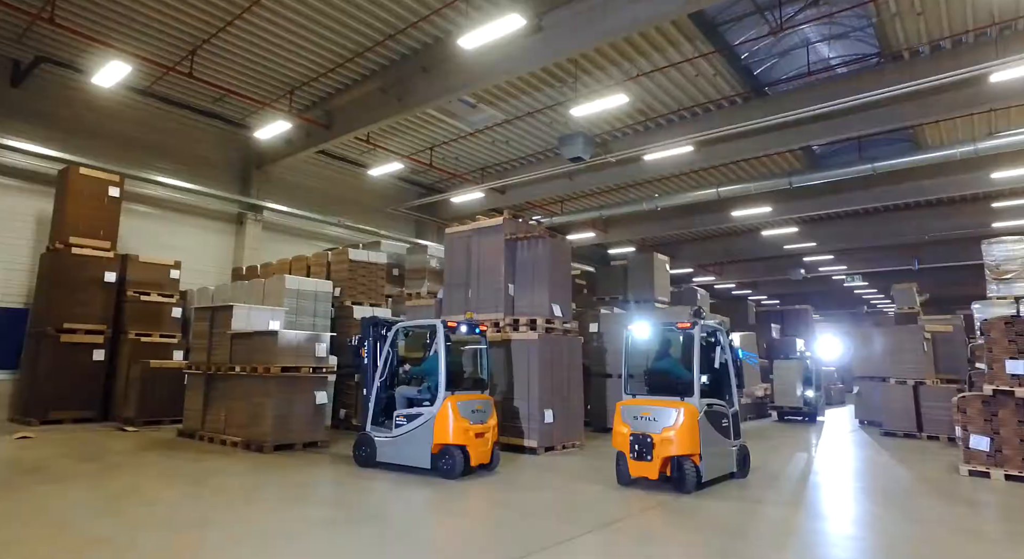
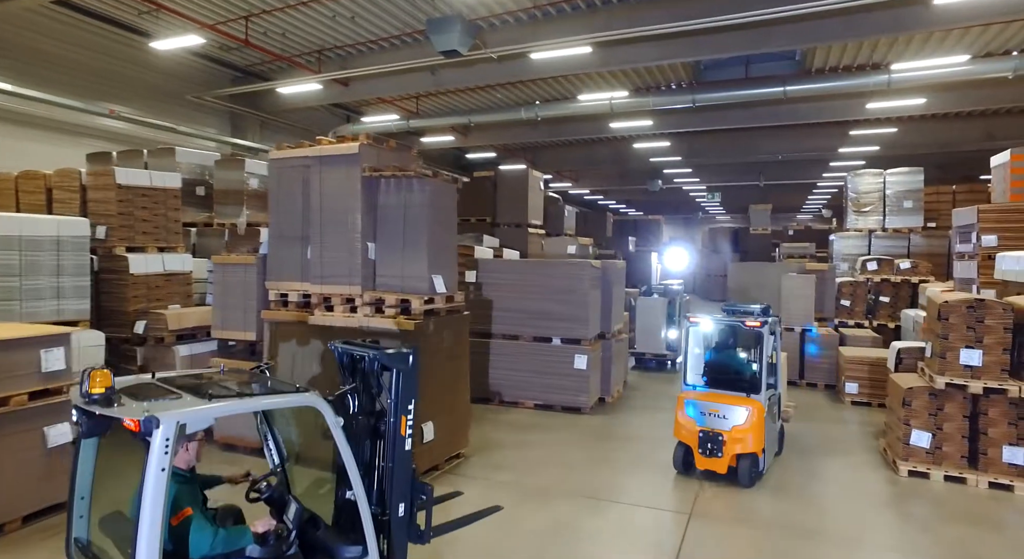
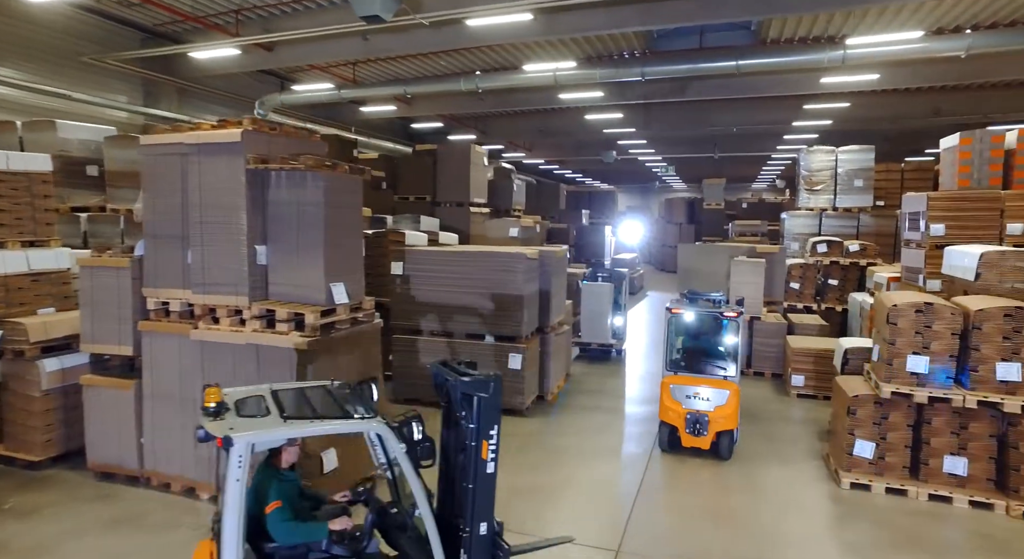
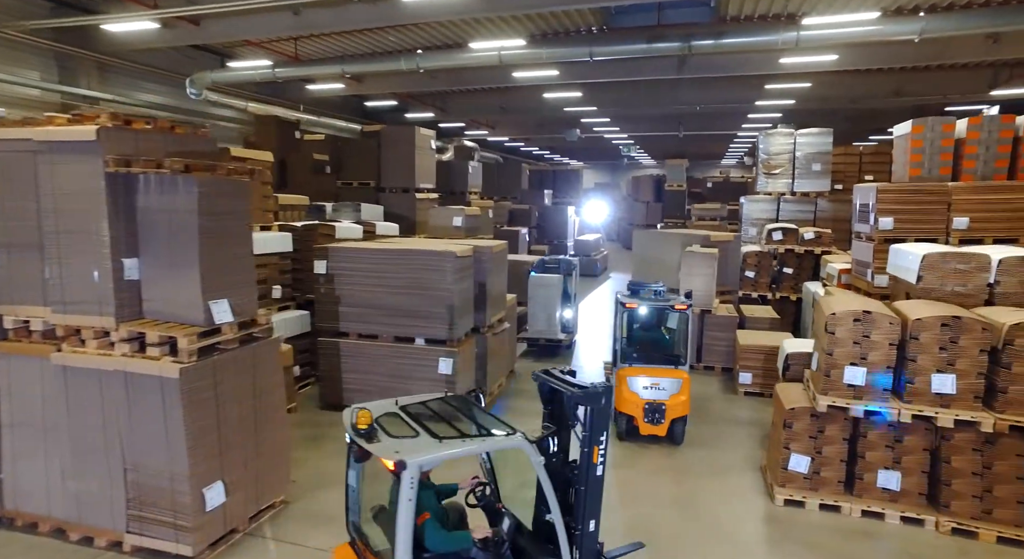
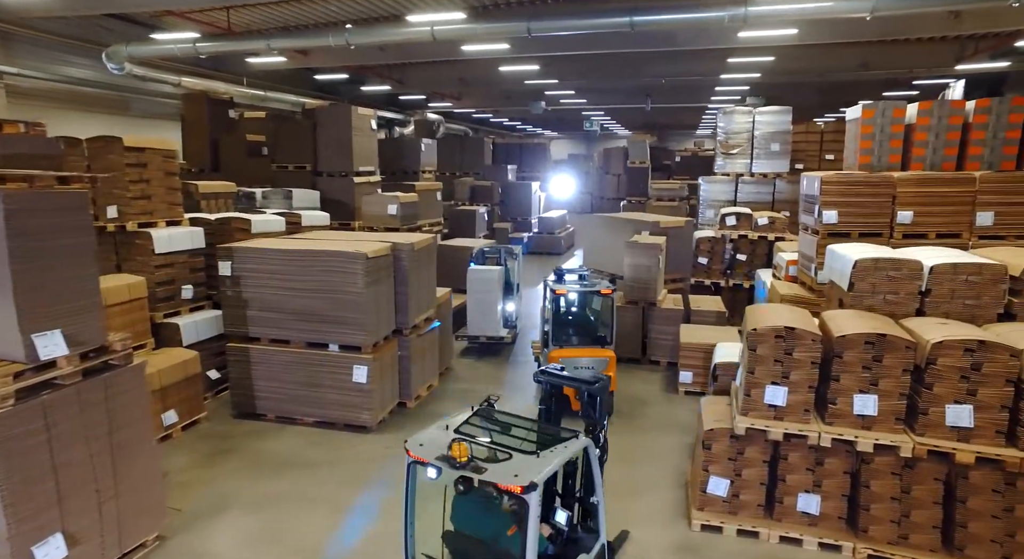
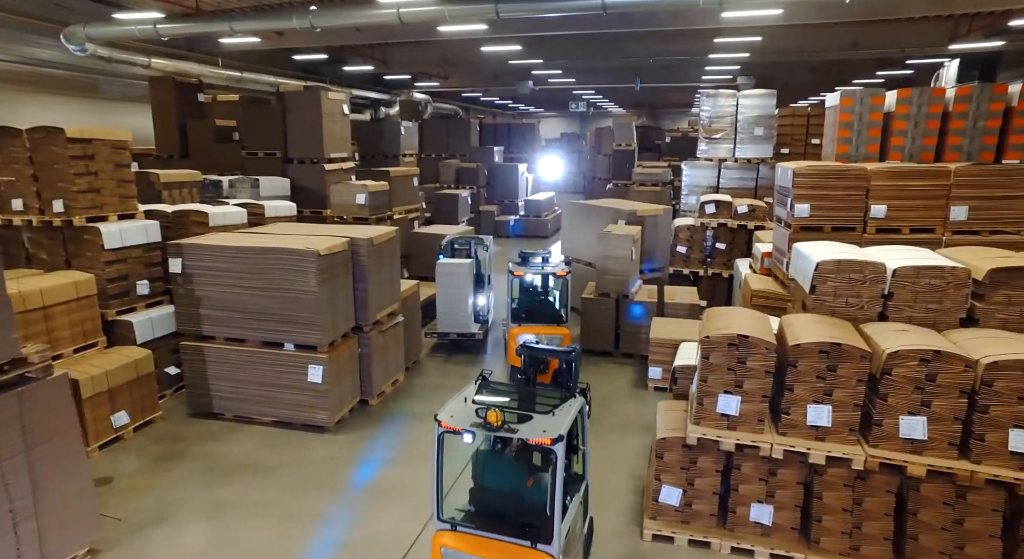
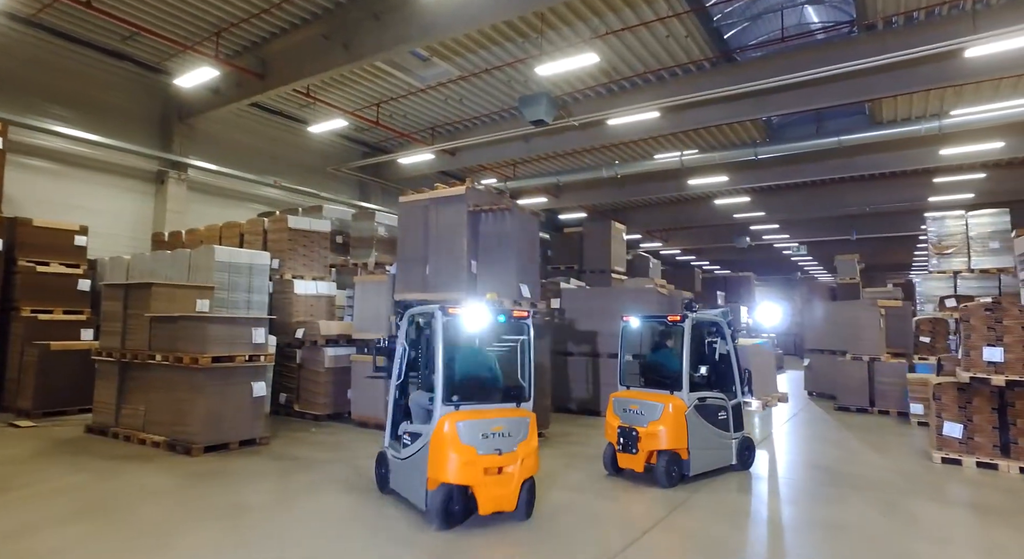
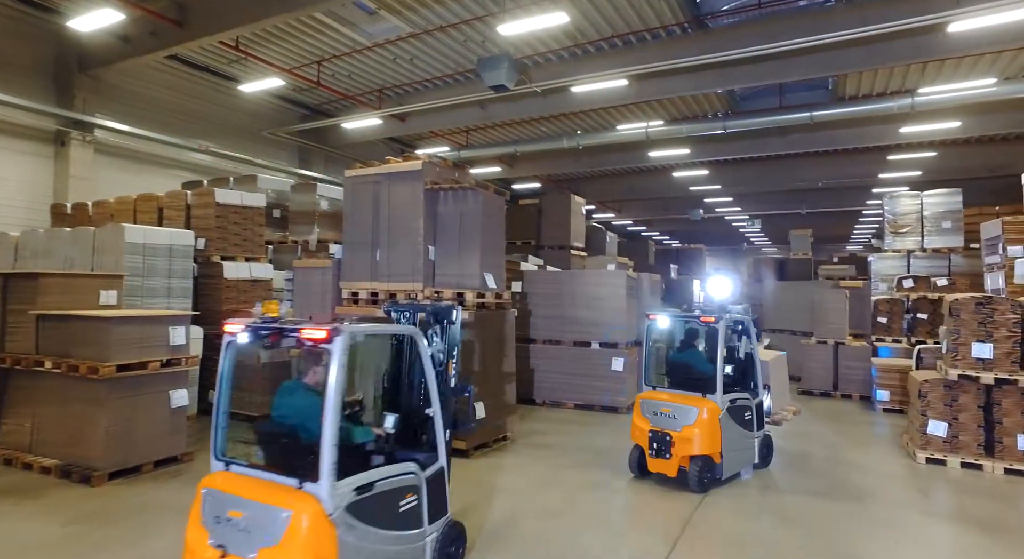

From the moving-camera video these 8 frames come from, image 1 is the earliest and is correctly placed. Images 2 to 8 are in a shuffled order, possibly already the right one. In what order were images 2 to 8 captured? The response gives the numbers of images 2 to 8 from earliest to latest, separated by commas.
7, 8, 2, 3, 4, 5, 6
